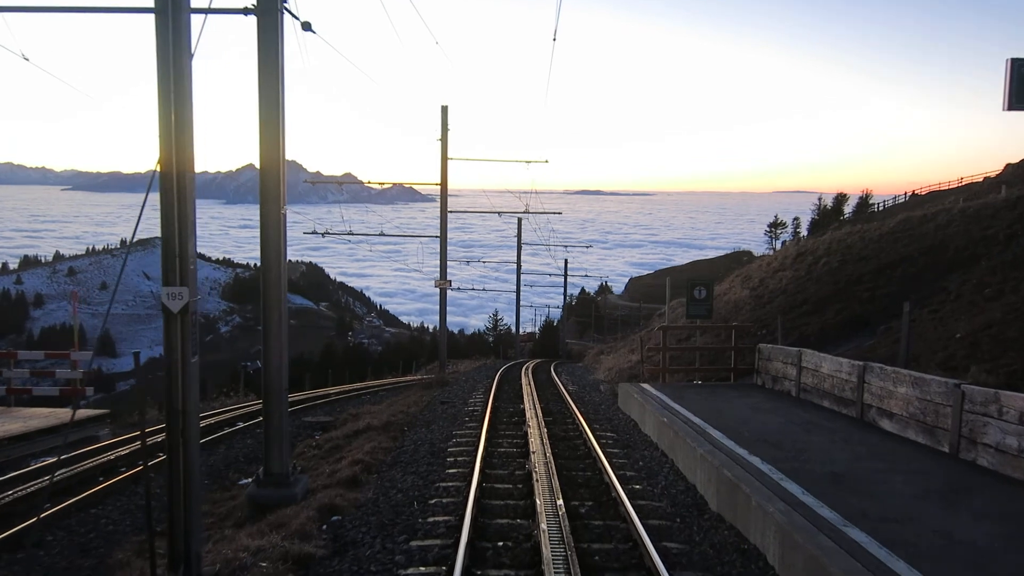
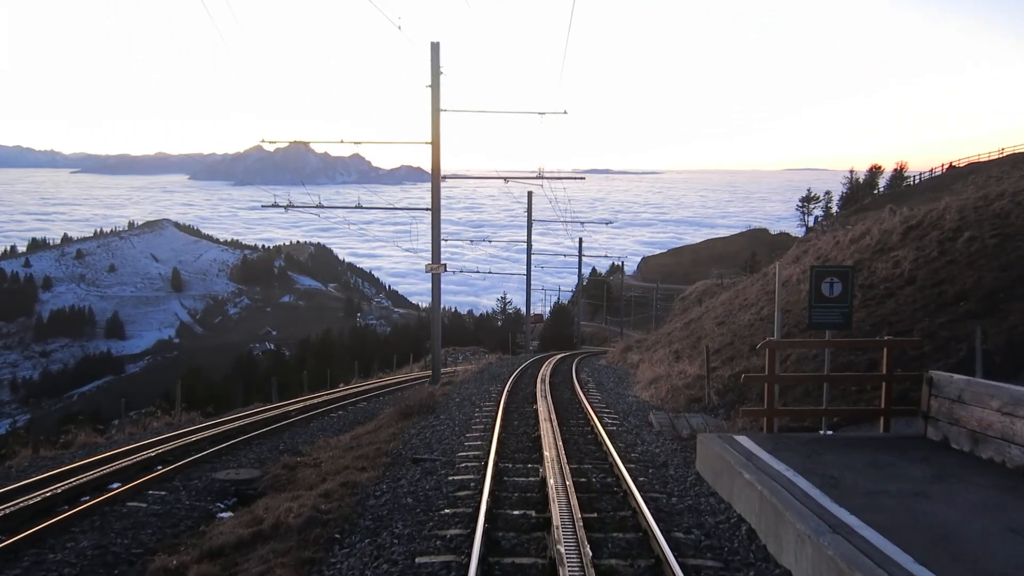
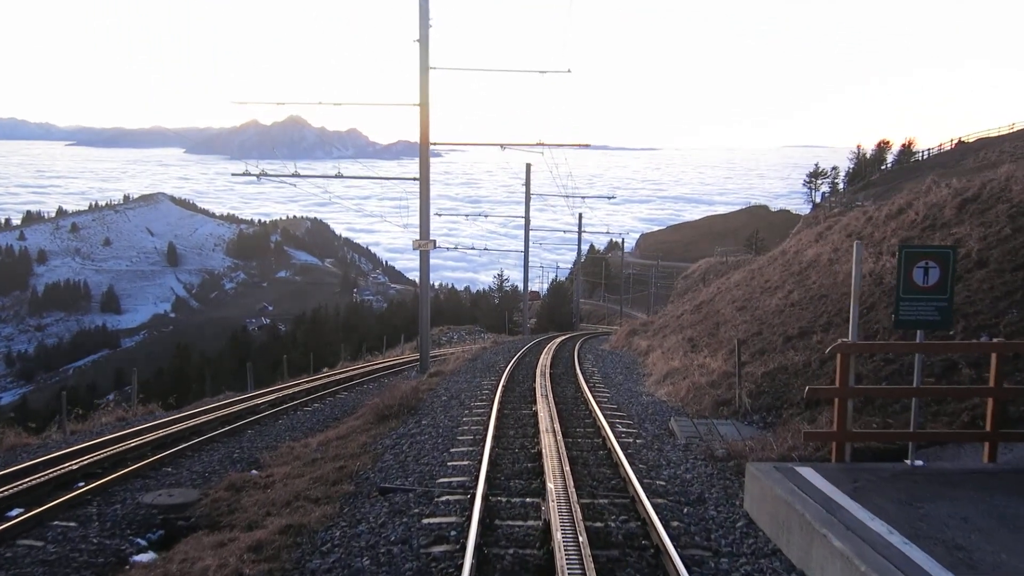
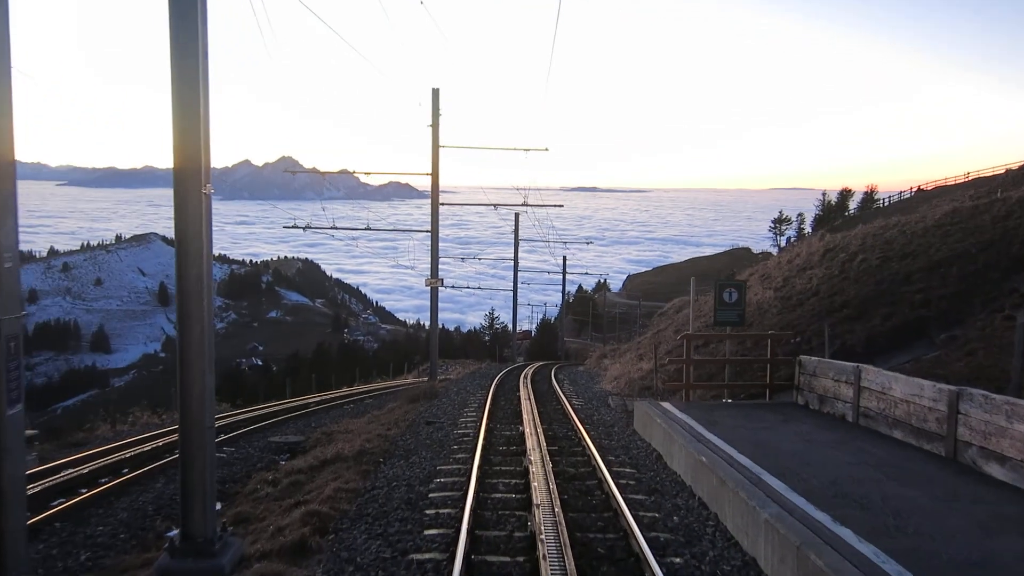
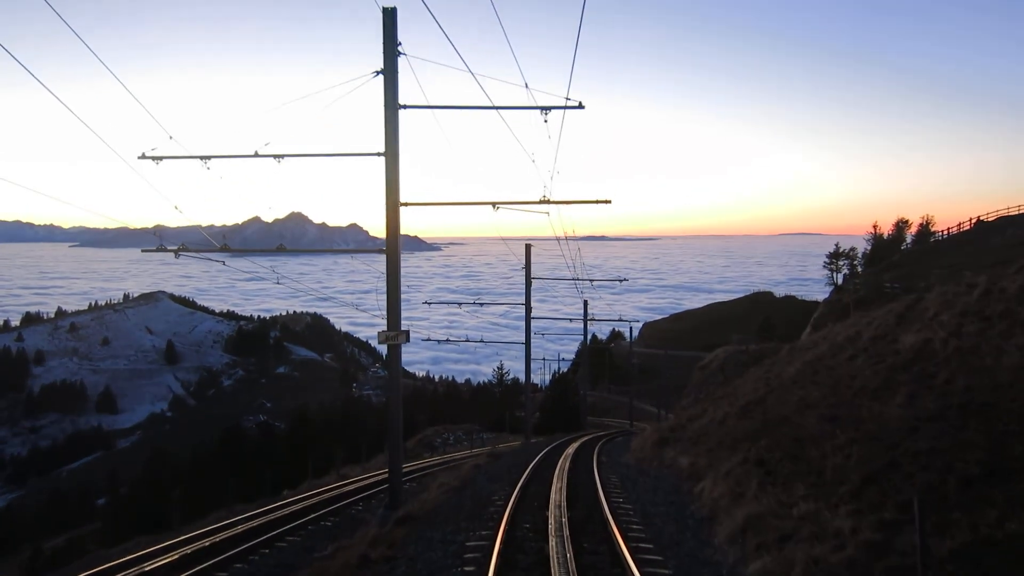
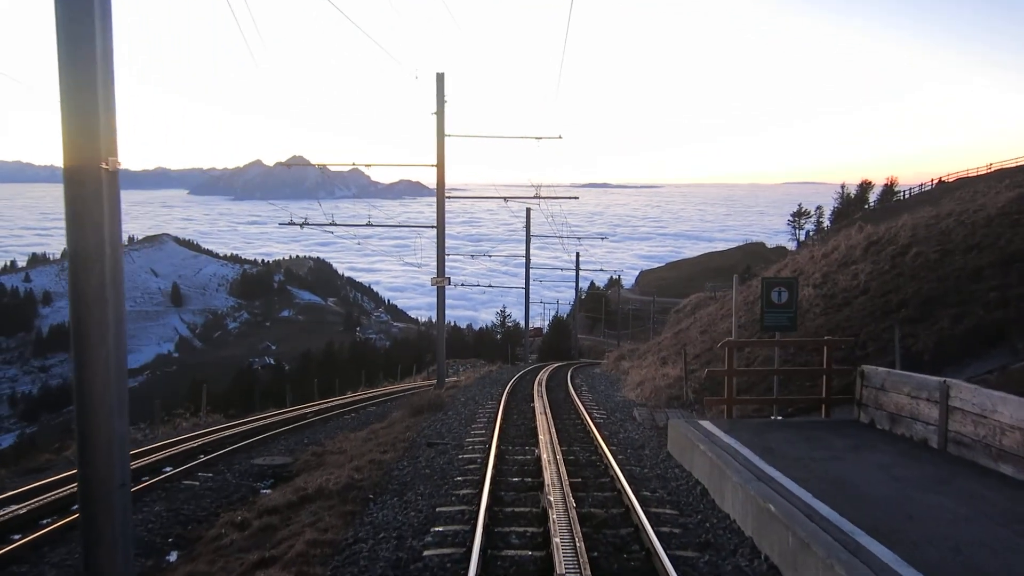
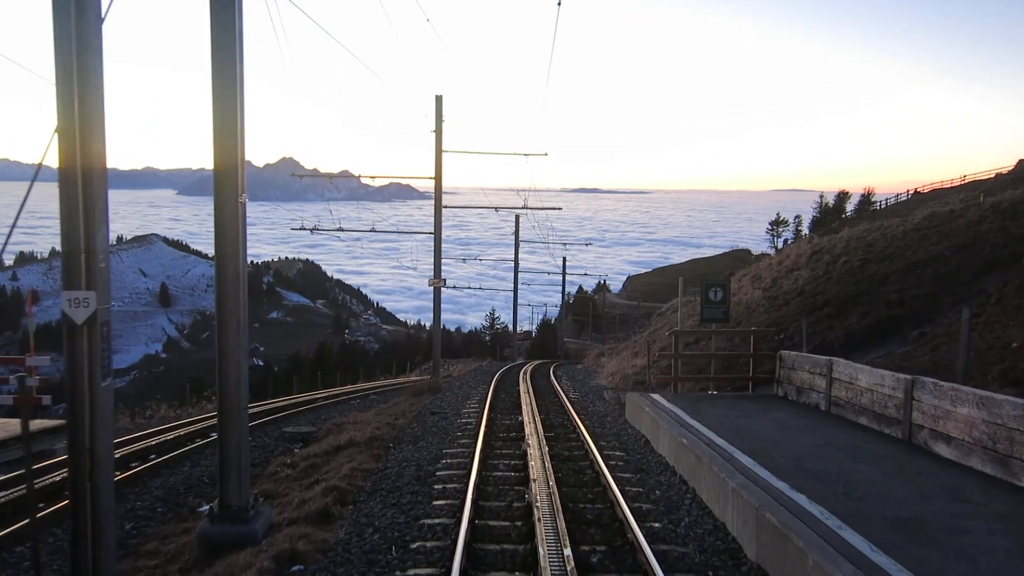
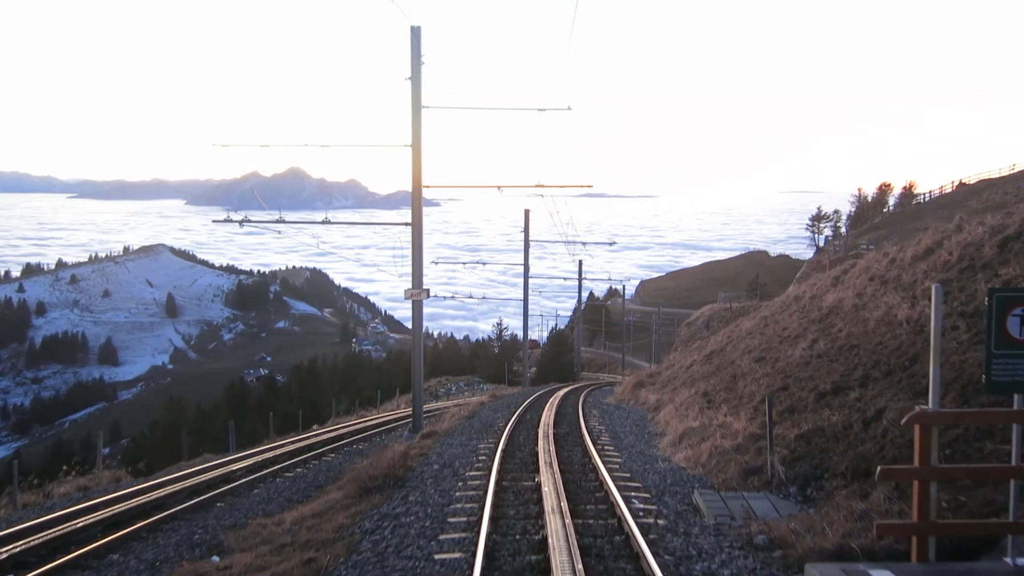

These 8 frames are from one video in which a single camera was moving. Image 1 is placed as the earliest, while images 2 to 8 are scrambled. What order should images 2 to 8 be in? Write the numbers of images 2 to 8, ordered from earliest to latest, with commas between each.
7, 4, 6, 2, 3, 8, 5
